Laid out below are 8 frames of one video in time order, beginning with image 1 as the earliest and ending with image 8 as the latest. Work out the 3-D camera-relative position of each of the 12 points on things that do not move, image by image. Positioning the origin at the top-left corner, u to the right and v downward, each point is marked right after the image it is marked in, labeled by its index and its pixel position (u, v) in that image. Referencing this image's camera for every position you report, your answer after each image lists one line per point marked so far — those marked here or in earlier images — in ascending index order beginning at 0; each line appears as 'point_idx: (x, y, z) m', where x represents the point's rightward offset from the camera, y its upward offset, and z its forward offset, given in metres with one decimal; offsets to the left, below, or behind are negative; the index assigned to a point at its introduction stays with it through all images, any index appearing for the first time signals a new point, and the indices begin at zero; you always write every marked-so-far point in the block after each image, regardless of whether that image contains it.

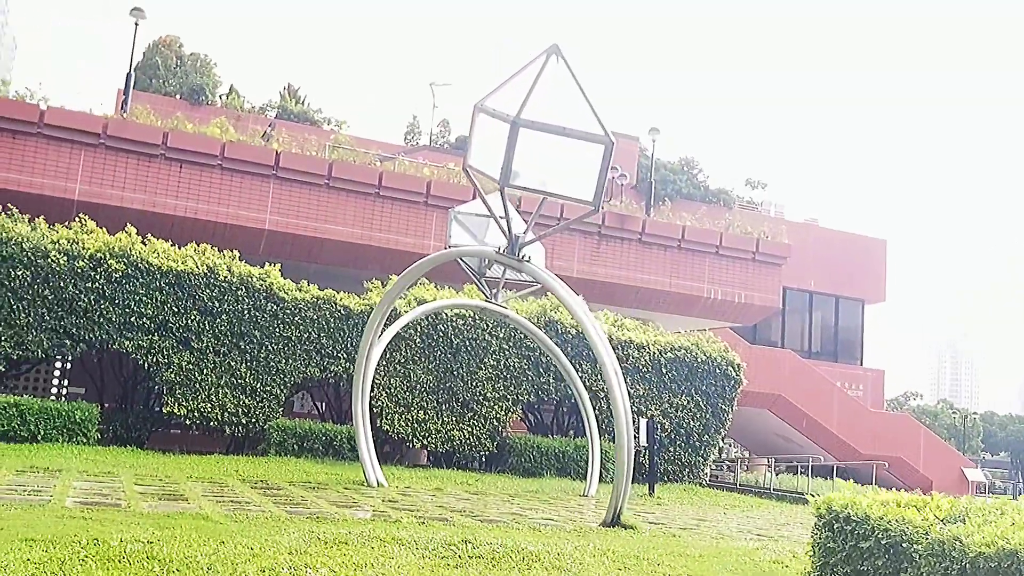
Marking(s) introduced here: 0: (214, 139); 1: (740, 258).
0: (-4.1, +2.0, +13.2) m
1: (+4.0, +0.5, +16.6) m
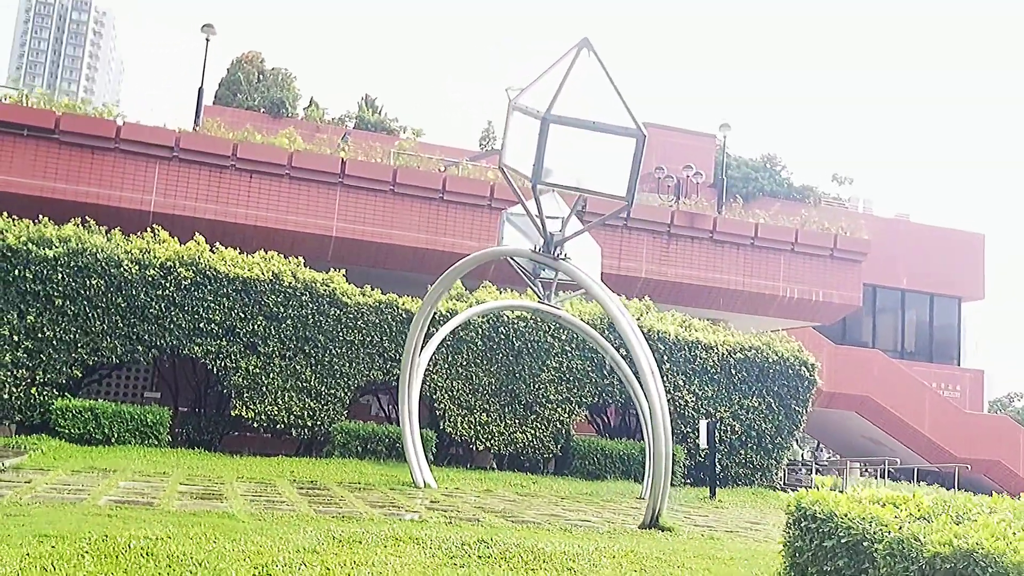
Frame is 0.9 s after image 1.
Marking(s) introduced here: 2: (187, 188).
0: (-3.2, +1.9, +13.5) m
1: (+5.1, +0.5, +16.1) m
2: (-4.4, +1.4, +13.1) m
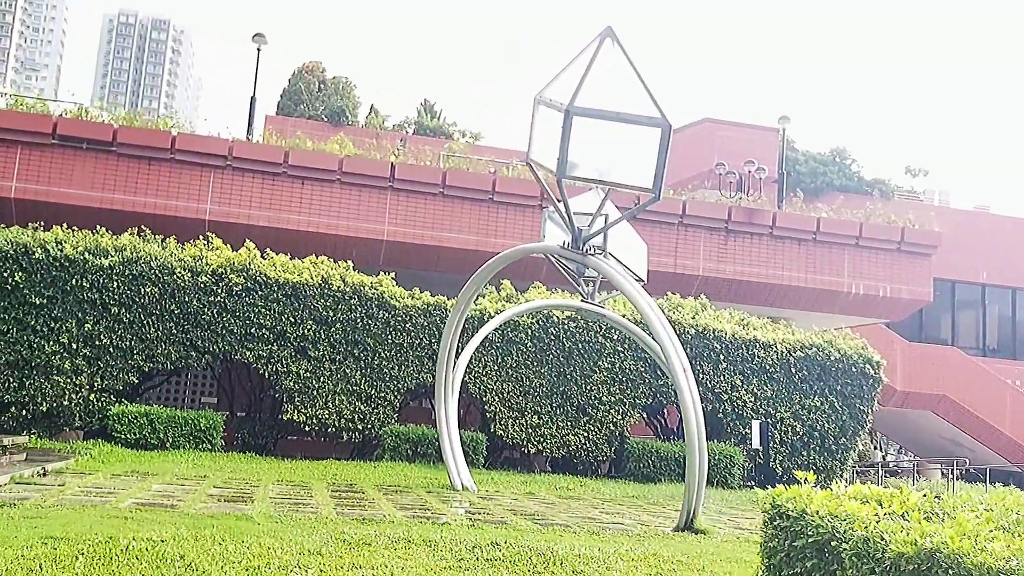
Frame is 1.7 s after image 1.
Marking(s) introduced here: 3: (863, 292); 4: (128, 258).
0: (-2.5, +1.9, +13.6) m
1: (+6.0, +0.6, +15.6) m
2: (-3.7, +1.3, +13.3) m
3: (+5.6, -0.1, +15.4) m
4: (-4.4, +0.3, +11.1) m
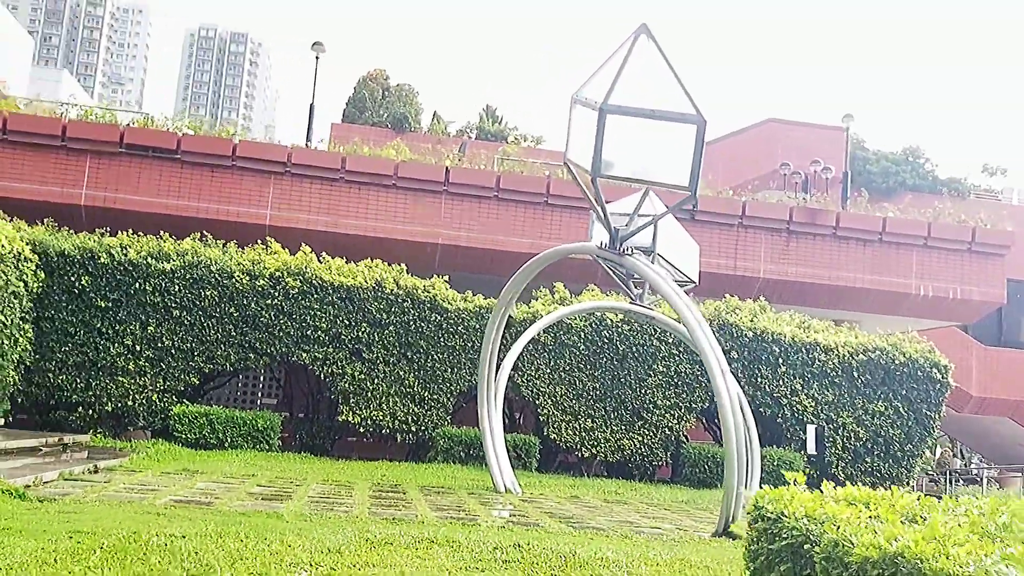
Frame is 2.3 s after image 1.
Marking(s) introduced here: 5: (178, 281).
0: (-1.8, +1.8, +13.7) m
1: (+6.9, +0.6, +15.0) m
2: (-3.0, +1.2, +13.5) m
3: (+6.5, -0.1, +14.9) m
4: (-3.8, +0.3, +11.4) m
5: (-3.9, +0.1, +11.3) m
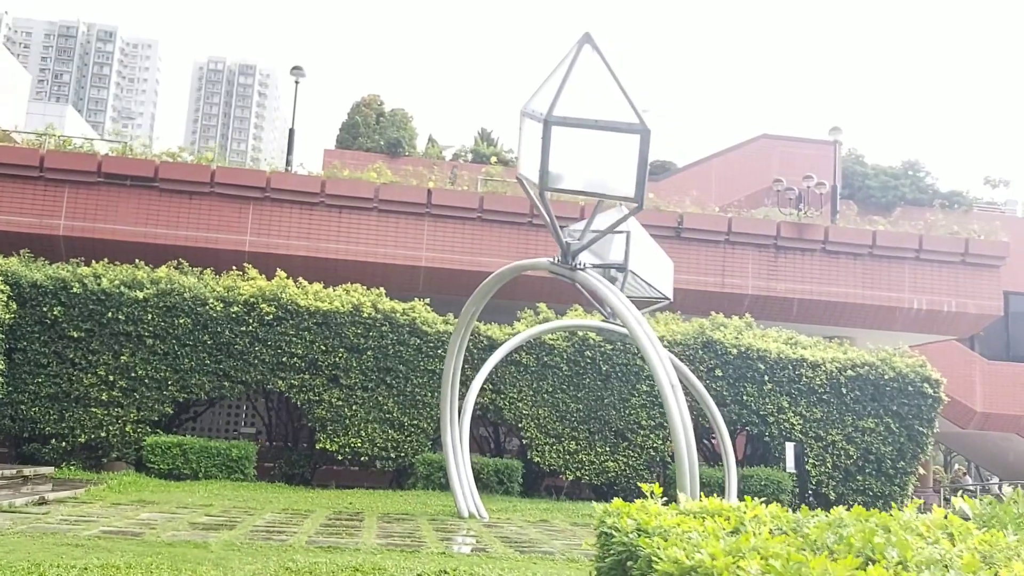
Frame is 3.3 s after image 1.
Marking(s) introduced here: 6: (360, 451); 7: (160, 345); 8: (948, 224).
0: (-2.0, +1.5, +13.6) m
1: (+6.7, +0.4, +14.8) m
2: (-3.2, +0.9, +13.4) m
3: (+6.3, -0.3, +14.6) m
4: (-4.1, 0.0, +11.3) m
5: (-4.2, -0.2, +11.2) m
6: (-1.8, -1.9, +11.4) m
7: (-4.1, -0.7, +11.2) m
8: (+6.9, +1.0, +15.2) m
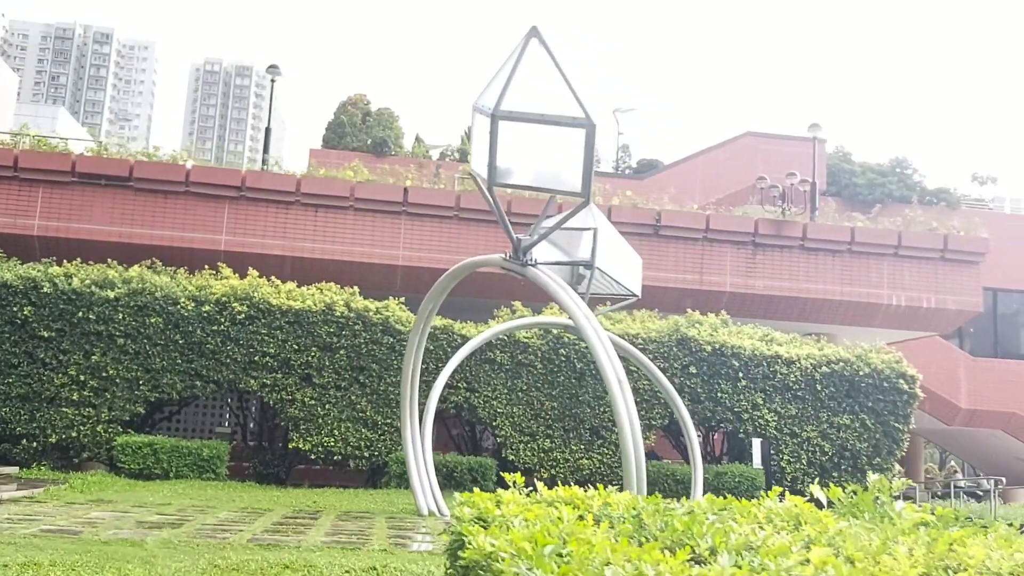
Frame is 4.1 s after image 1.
0: (-2.4, +1.5, +13.6) m
1: (+6.4, +0.5, +14.8) m
2: (-3.6, +0.9, +13.4) m
3: (+6.0, -0.2, +14.6) m
4: (-4.4, 0.0, +11.2) m
5: (-4.5, -0.2, +11.2) m
6: (-2.1, -1.9, +11.4) m
7: (-4.4, -0.7, +11.2) m
8: (+6.6, +1.1, +15.2) m
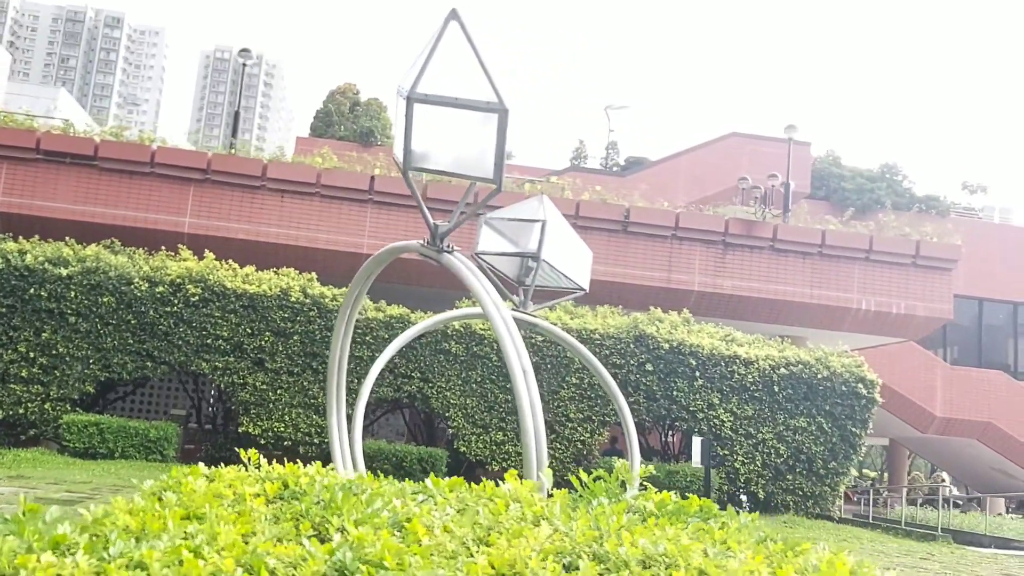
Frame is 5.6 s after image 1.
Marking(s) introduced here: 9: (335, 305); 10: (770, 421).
0: (-2.8, +1.7, +13.5) m
1: (+5.9, +0.4, +14.6) m
2: (-4.0, +1.1, +13.3) m
3: (+5.5, -0.3, +14.5) m
4: (-4.9, +0.2, +11.2) m
5: (-5.1, 0.0, +11.1) m
6: (-2.7, -1.7, +11.3) m
7: (-5.0, -0.4, +11.1) m
8: (+6.1, +1.0, +15.1) m
9: (-2.1, -0.2, +11.6) m
10: (+3.2, -1.6, +11.8) m
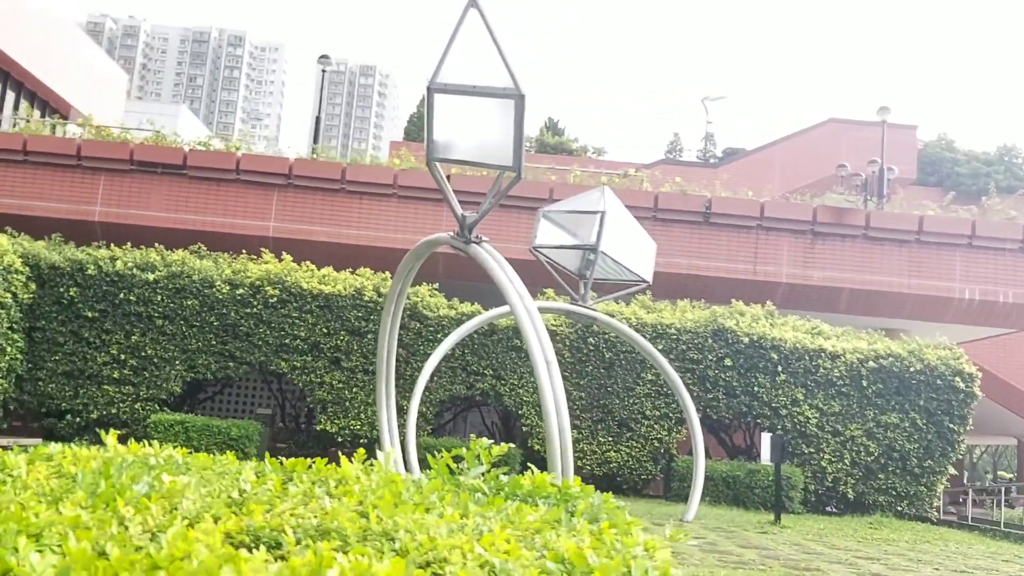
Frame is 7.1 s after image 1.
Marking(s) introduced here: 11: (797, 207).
0: (-1.8, +1.7, +13.6) m
1: (+7.1, +0.6, +13.7) m
2: (-3.0, +1.1, +13.6) m
3: (+6.6, -0.1, +13.6) m
4: (-4.1, +0.2, +11.6) m
5: (-4.2, 0.0, +11.6) m
6: (-1.8, -1.7, +11.5) m
7: (-4.1, -0.5, +11.6) m
8: (+7.3, +1.2, +14.1) m
9: (-1.3, -0.2, +11.7) m
10: (+4.1, -1.5, +11.3) m
11: (+4.1, +1.2, +13.7) m
